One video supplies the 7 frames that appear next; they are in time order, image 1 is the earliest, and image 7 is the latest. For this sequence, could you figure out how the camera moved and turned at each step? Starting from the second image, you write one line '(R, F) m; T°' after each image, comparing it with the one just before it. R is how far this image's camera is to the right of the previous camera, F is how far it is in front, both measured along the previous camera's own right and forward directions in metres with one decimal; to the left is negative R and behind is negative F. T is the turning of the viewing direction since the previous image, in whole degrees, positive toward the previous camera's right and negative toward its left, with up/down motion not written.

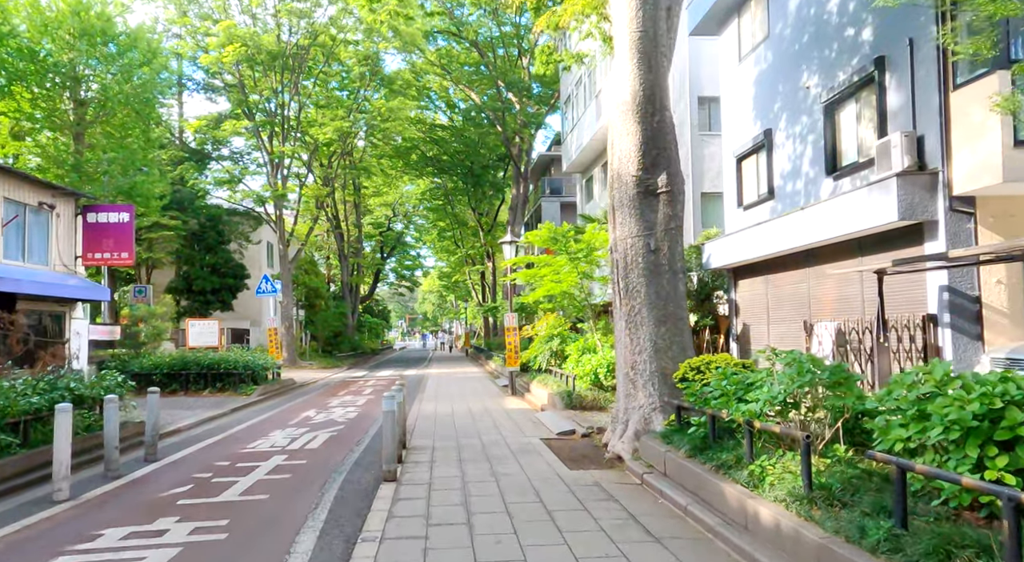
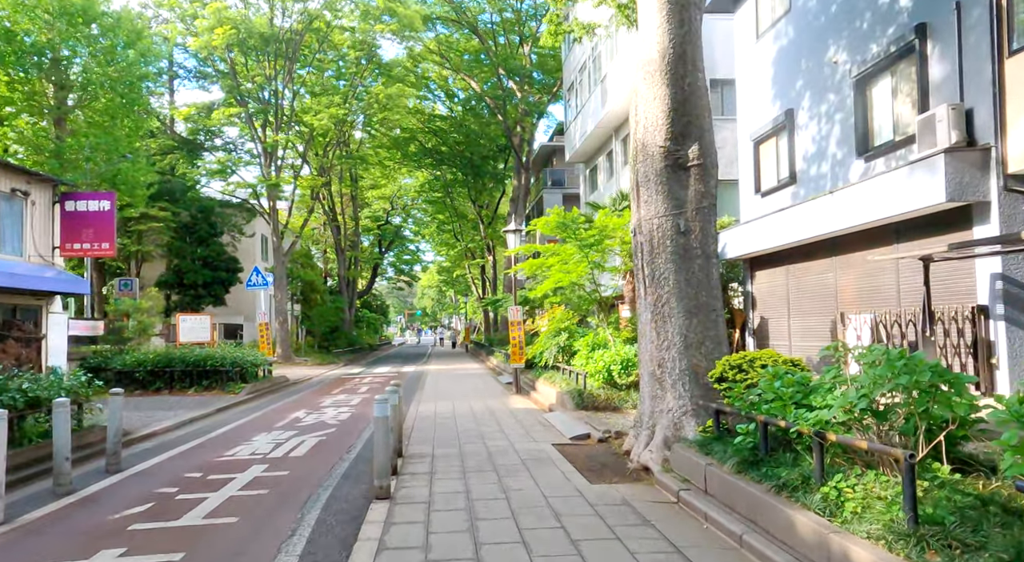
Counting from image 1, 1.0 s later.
(-0.1, +1.0) m; 0°
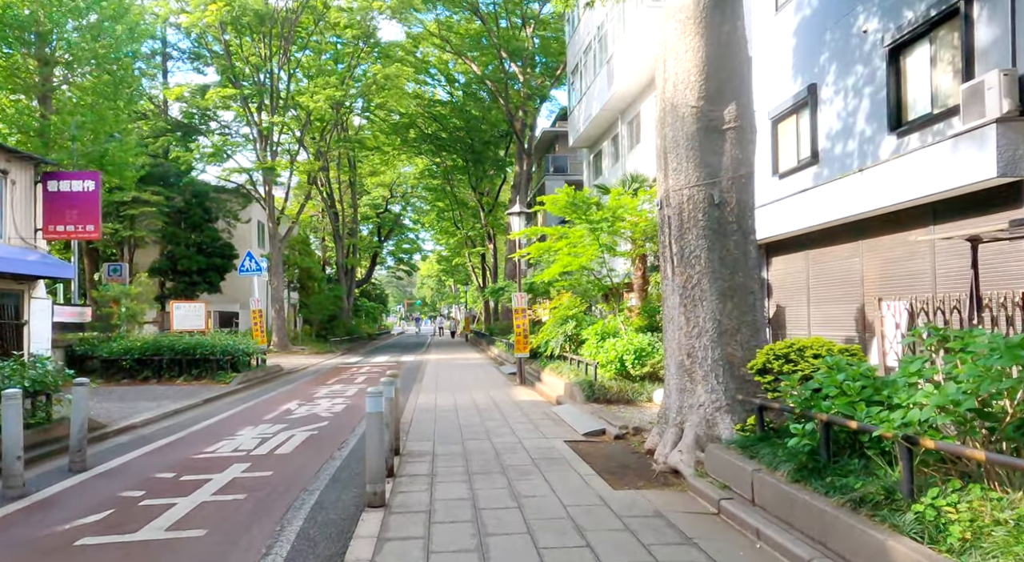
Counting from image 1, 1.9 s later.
(-0.1, +0.8) m; 0°
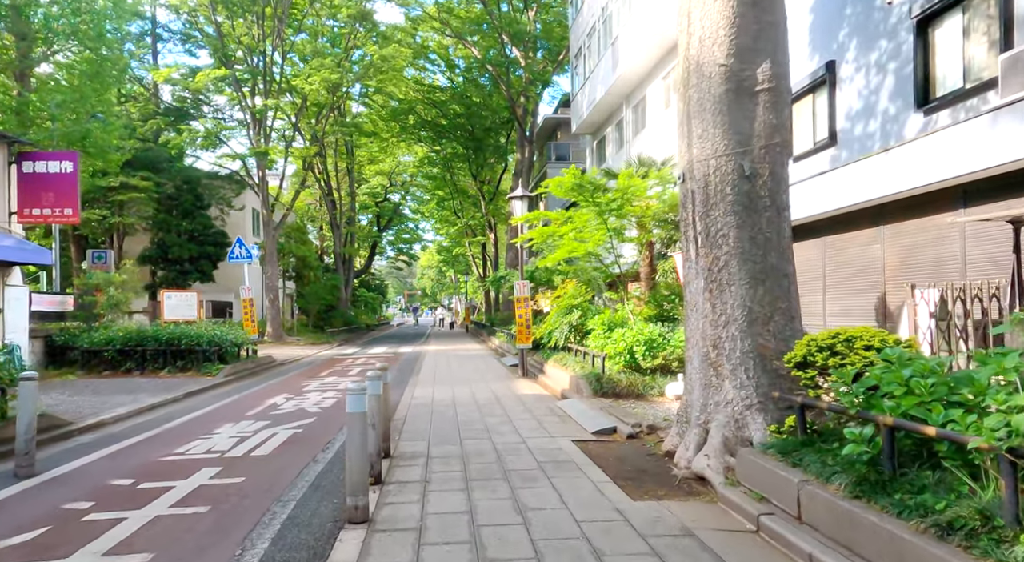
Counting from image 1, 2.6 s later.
(0.0, +0.7) m; 0°
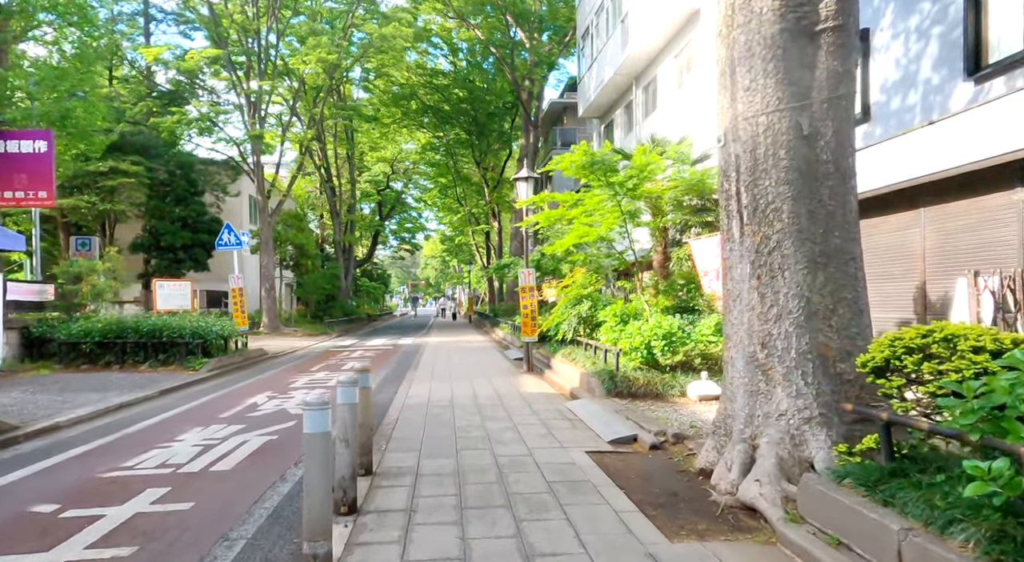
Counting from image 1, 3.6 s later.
(0.0, +1.0) m; 0°
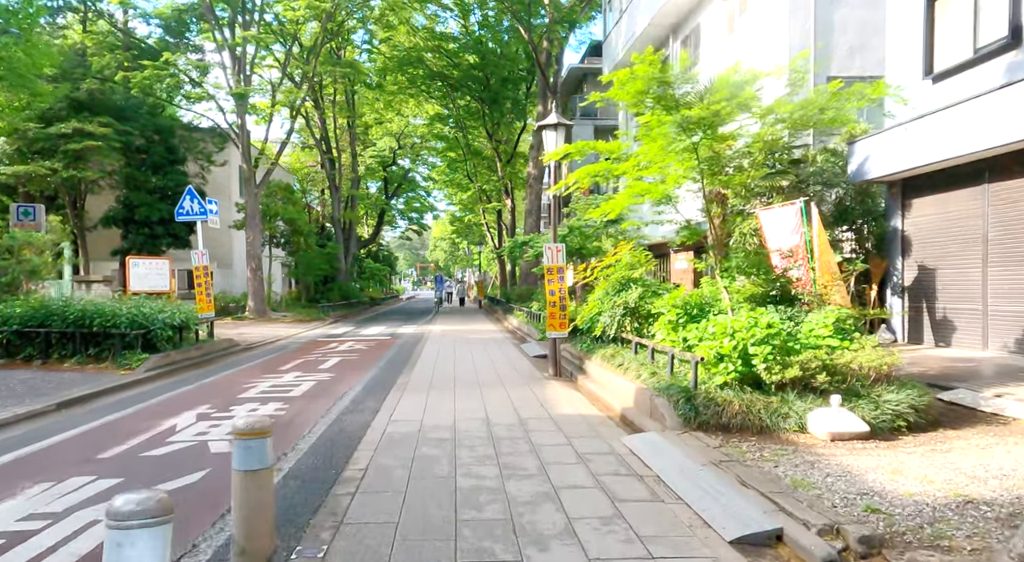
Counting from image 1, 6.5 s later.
(-0.2, +3.0) m; -1°
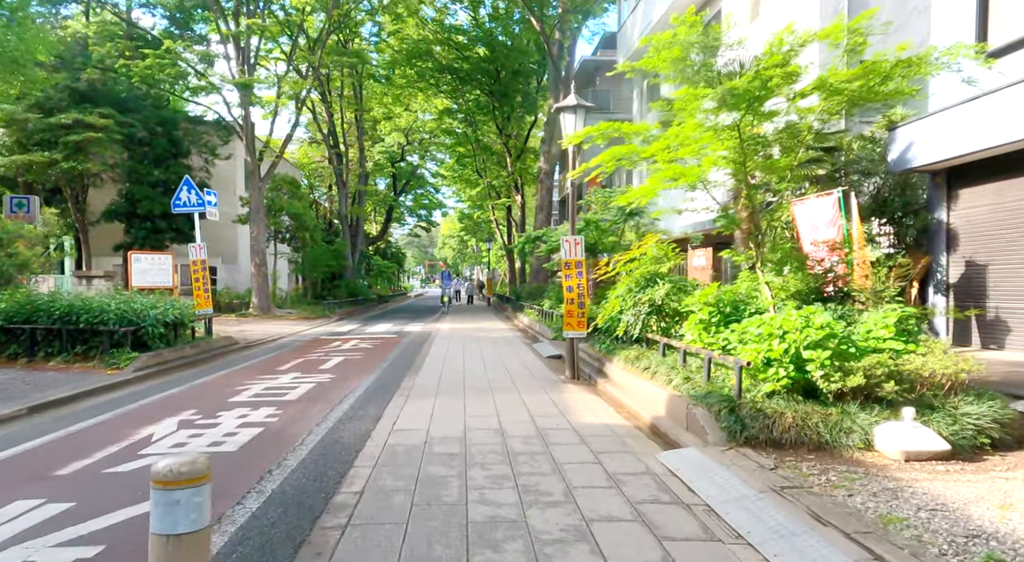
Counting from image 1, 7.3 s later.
(-0.1, +0.8) m; -1°
